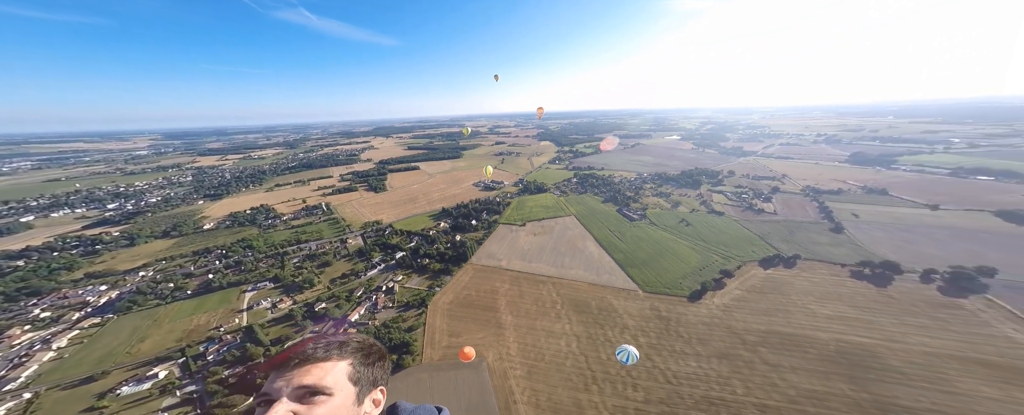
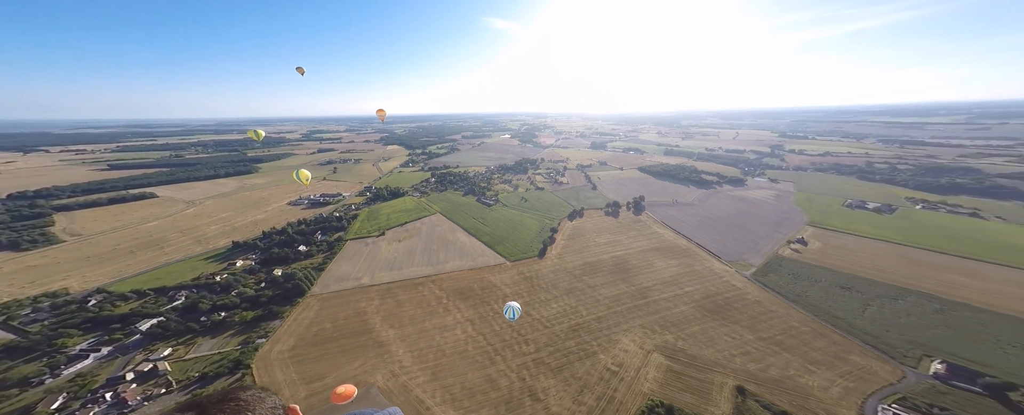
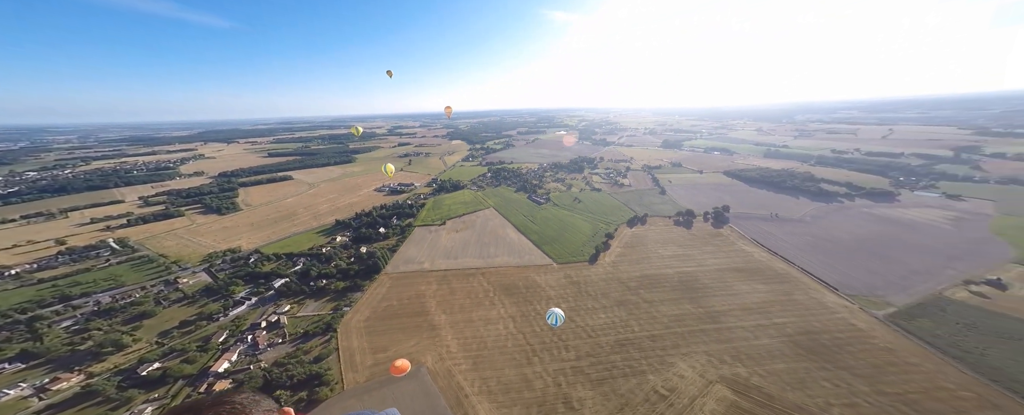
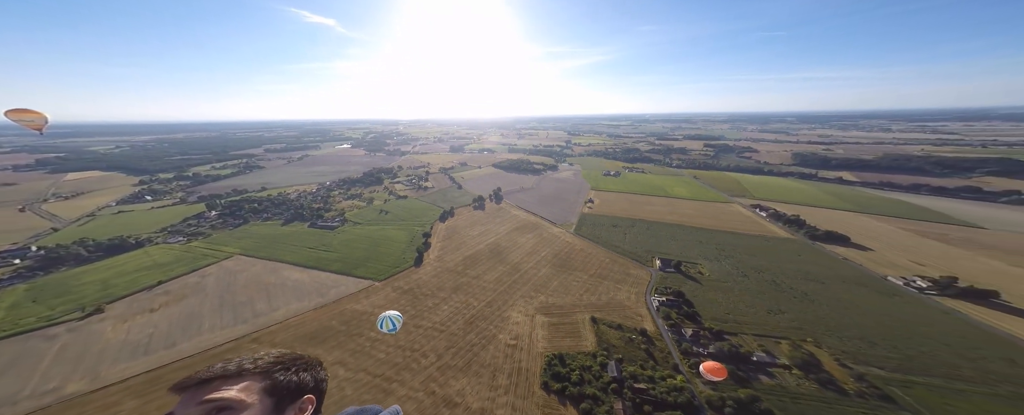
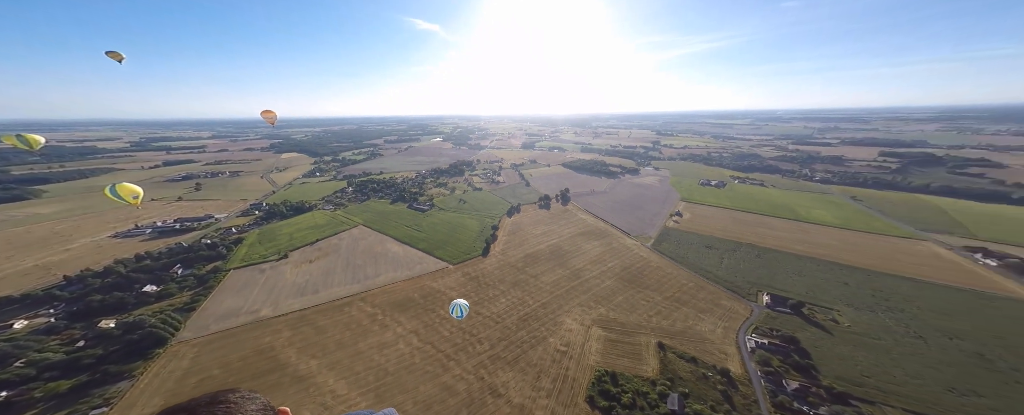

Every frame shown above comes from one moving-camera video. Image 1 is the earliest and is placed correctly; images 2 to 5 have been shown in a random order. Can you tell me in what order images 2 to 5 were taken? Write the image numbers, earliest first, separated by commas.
3, 2, 5, 4
